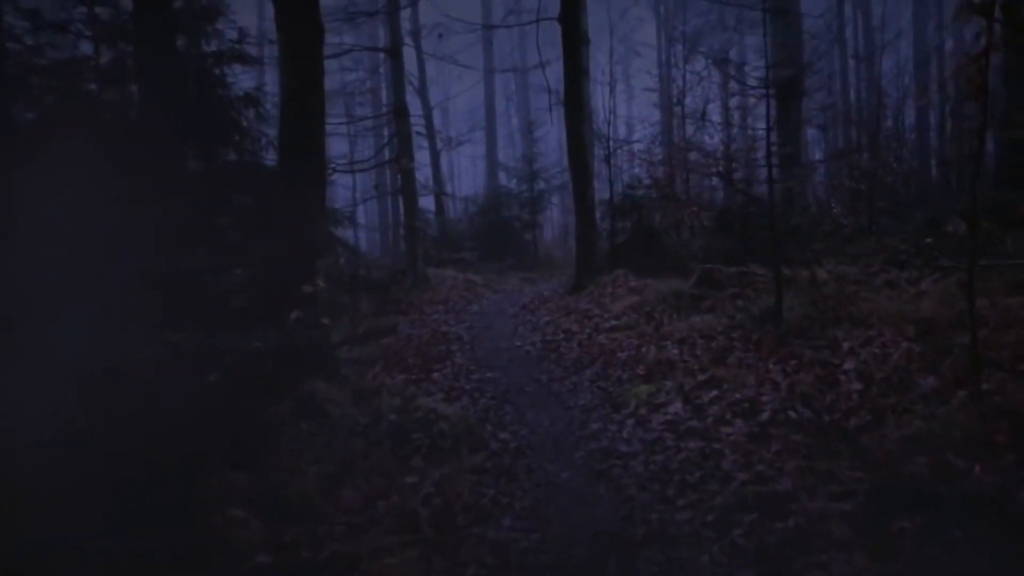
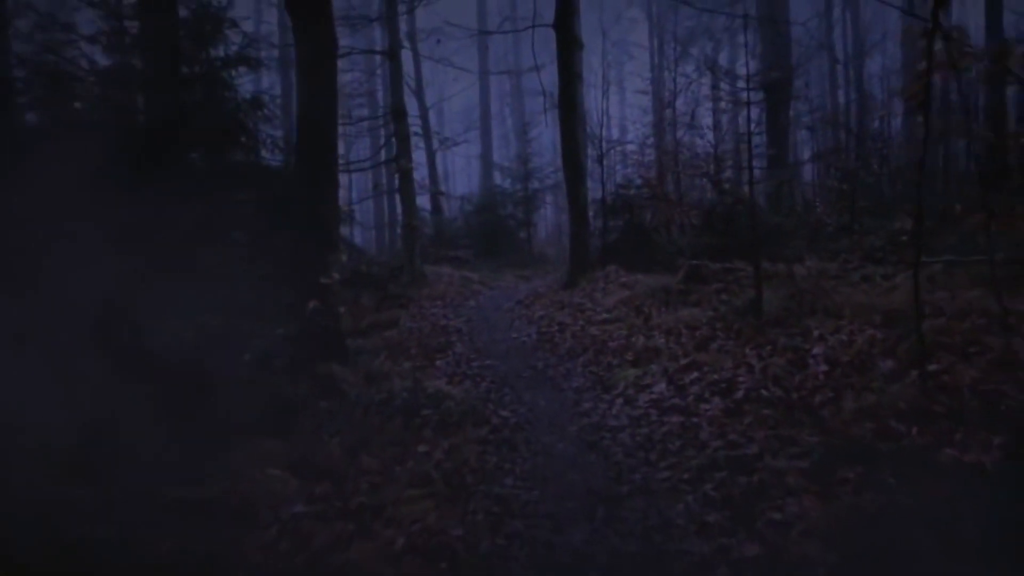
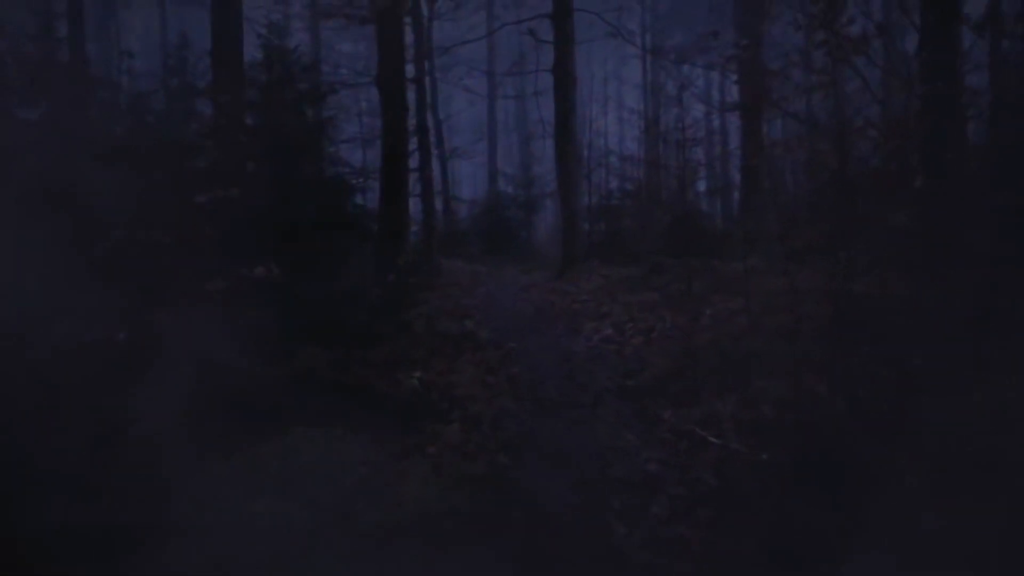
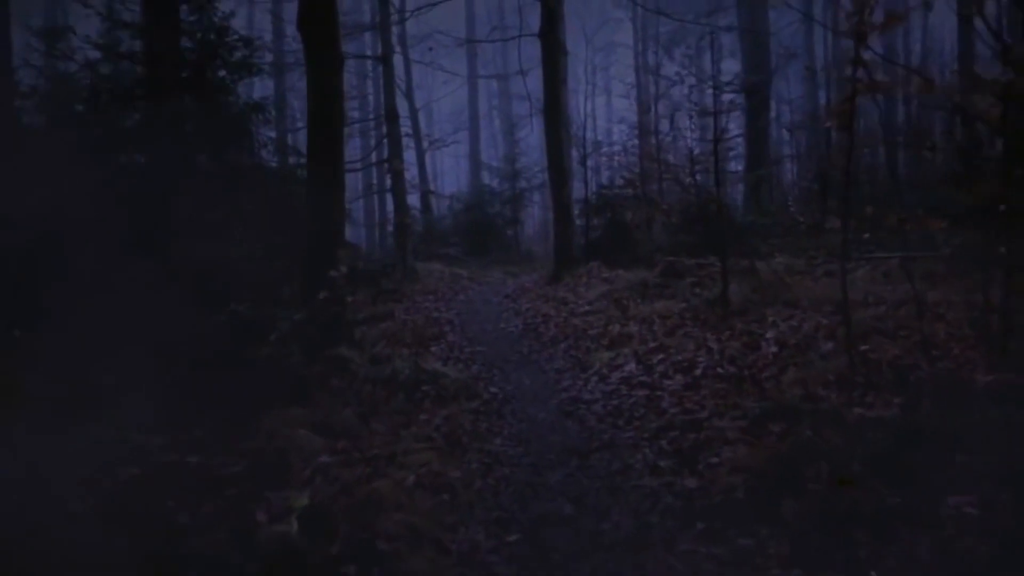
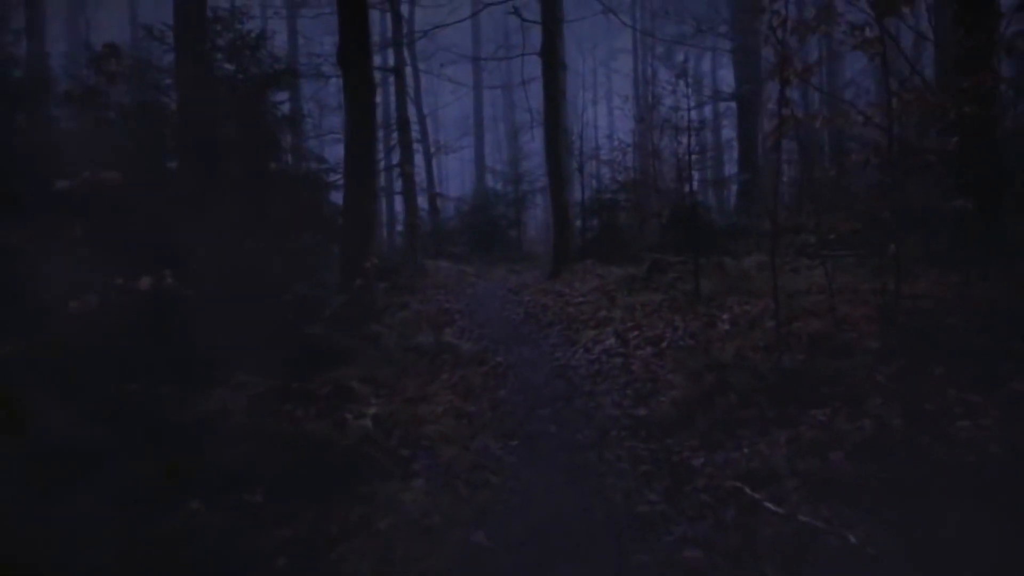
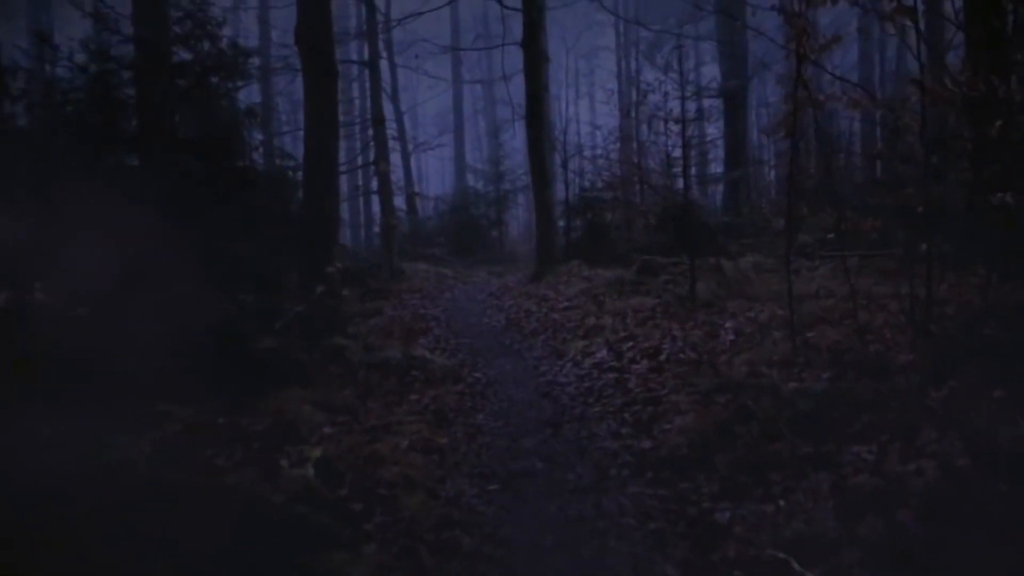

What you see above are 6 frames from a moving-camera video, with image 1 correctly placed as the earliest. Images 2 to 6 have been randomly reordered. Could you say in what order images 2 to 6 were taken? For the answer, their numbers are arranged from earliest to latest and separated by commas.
2, 4, 6, 5, 3
